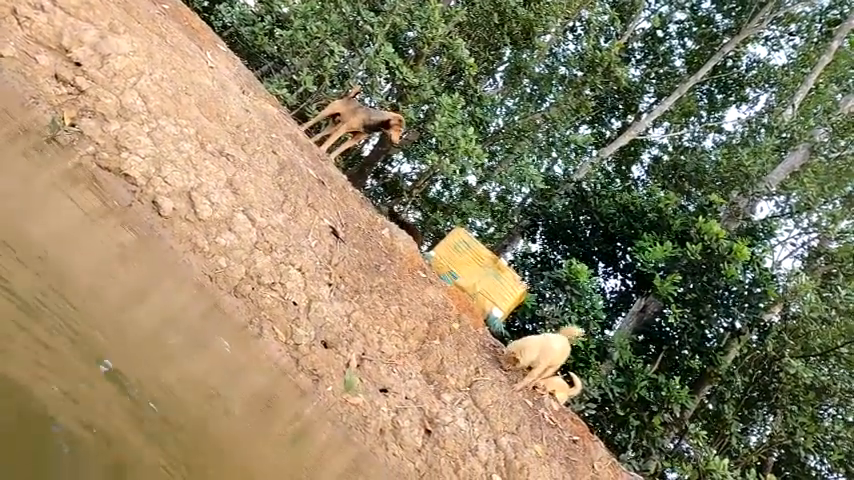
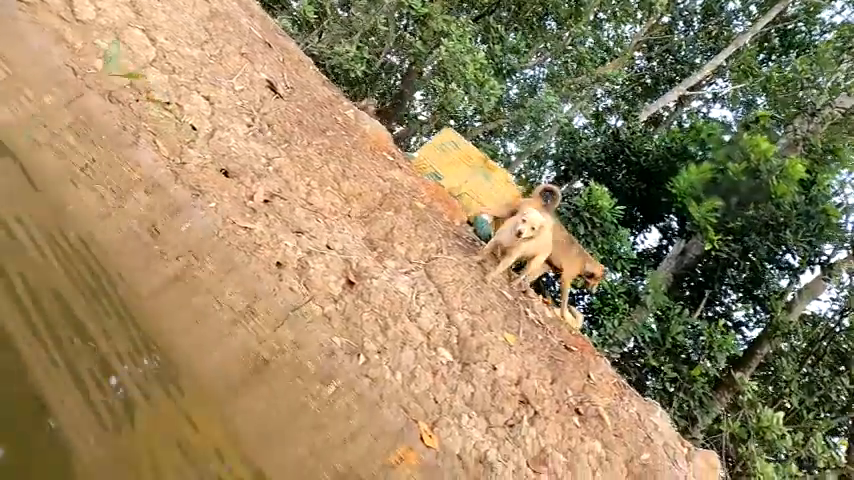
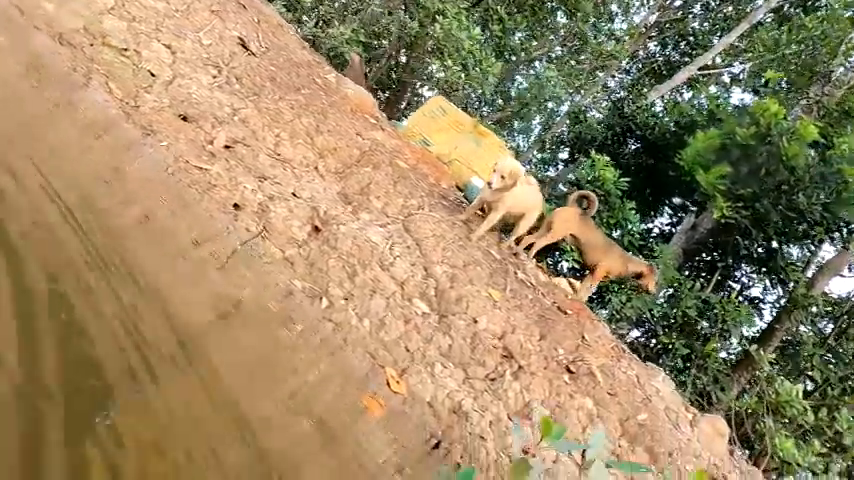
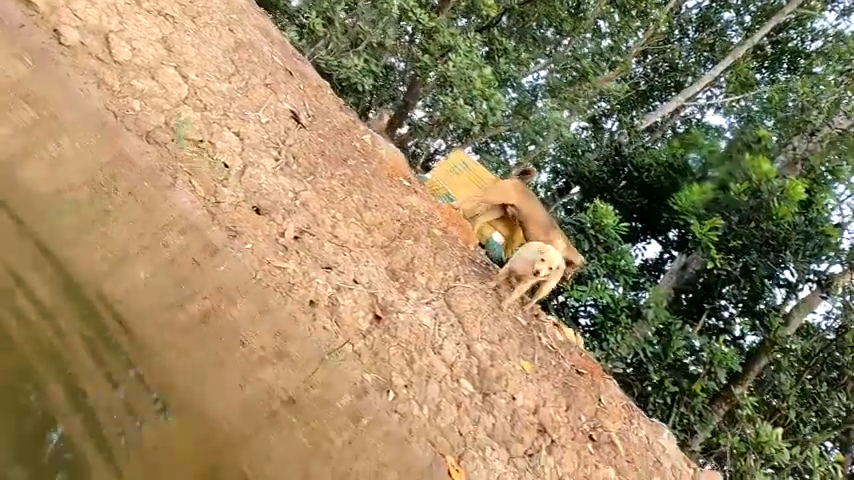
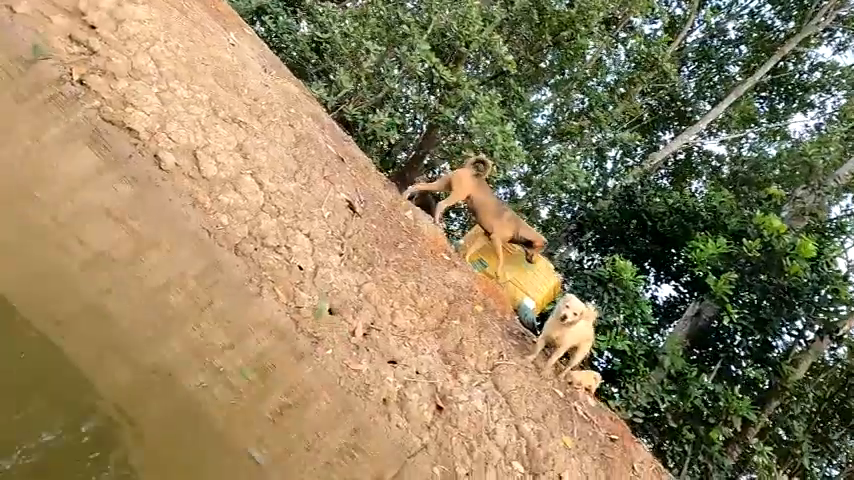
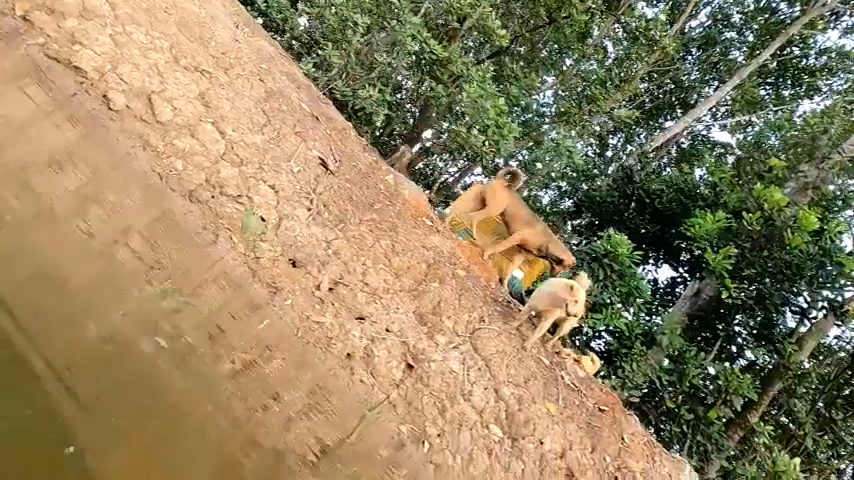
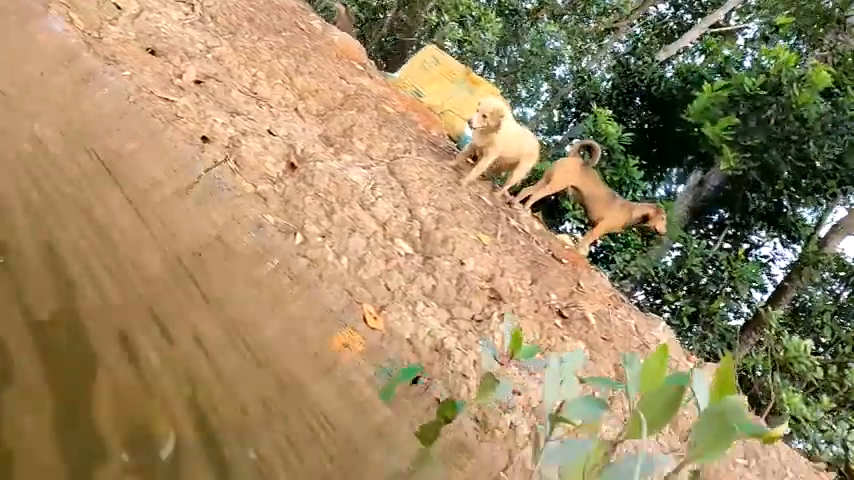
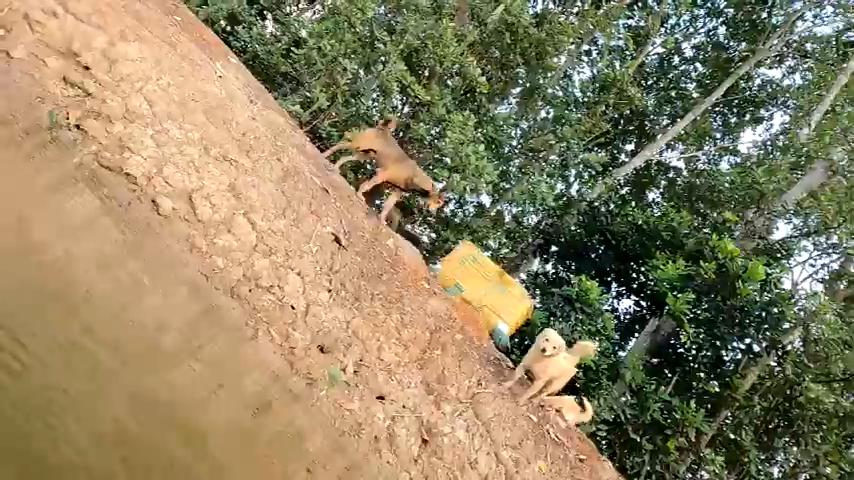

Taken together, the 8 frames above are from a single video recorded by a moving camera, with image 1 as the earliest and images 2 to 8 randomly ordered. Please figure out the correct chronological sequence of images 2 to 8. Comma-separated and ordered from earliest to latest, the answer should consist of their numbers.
8, 5, 6, 4, 2, 3, 7
